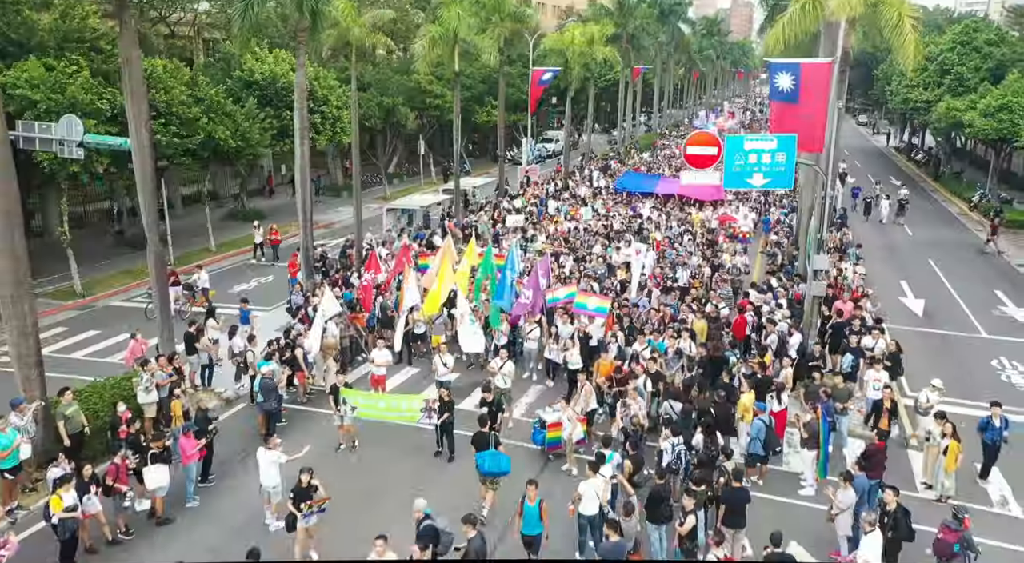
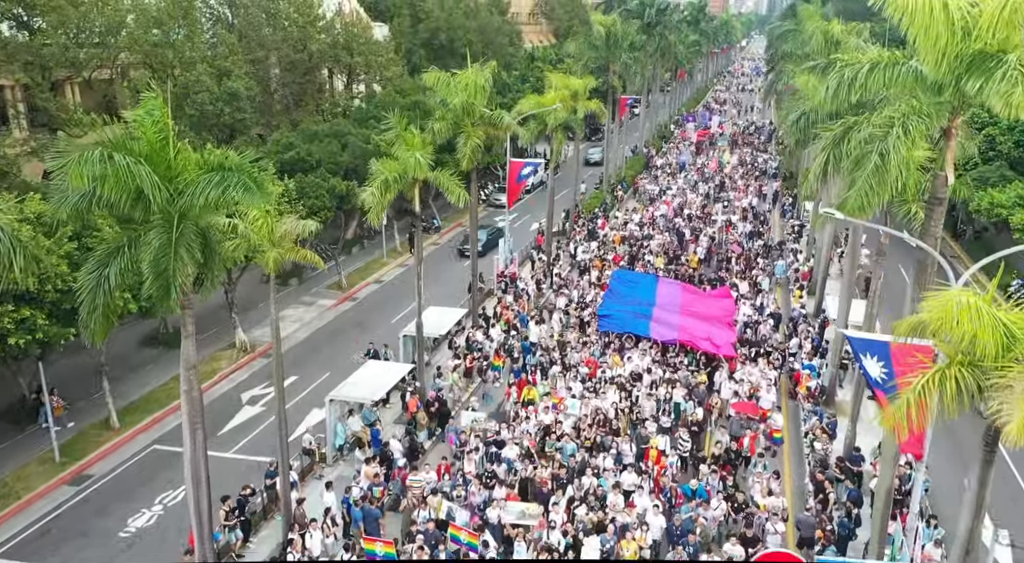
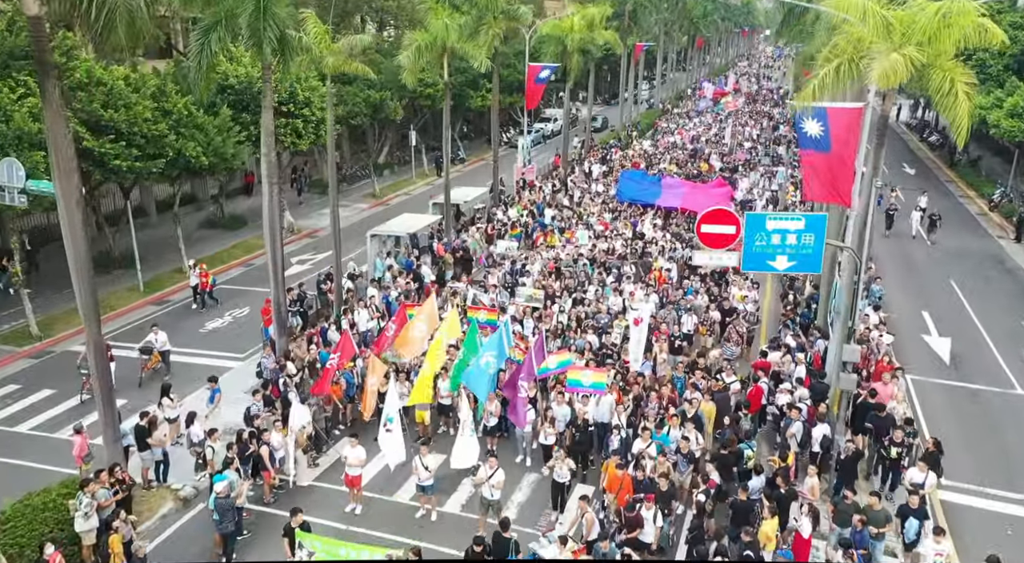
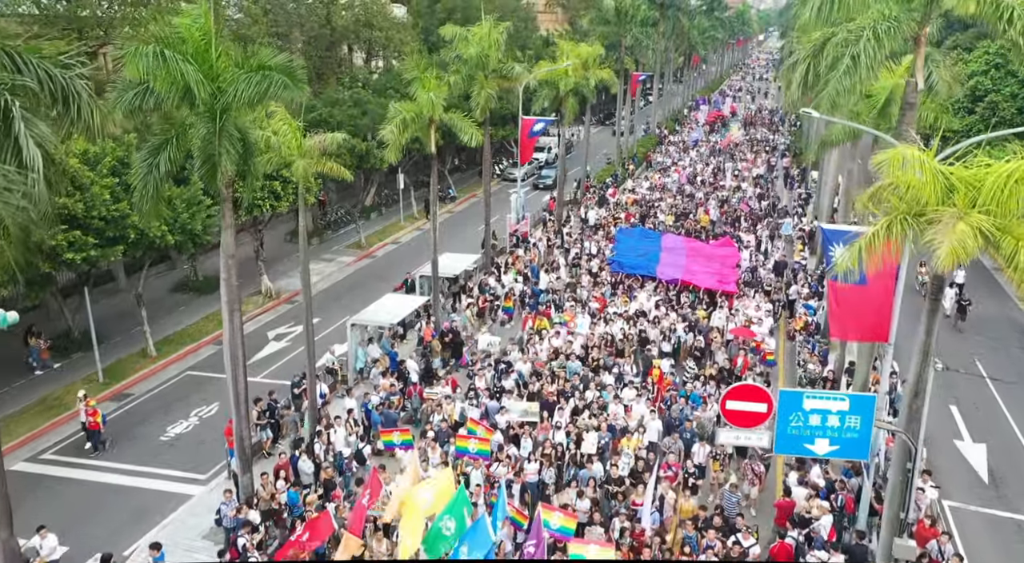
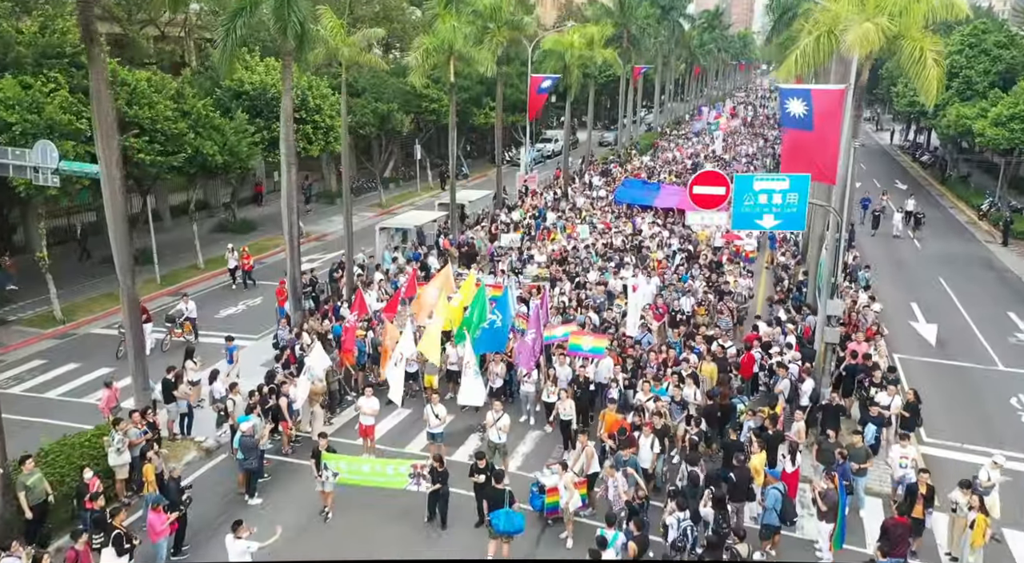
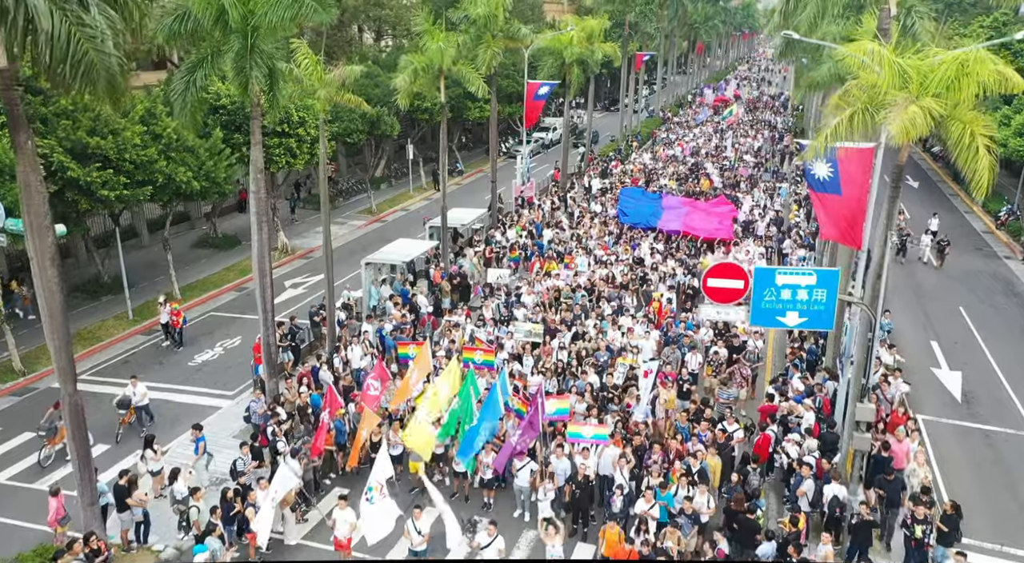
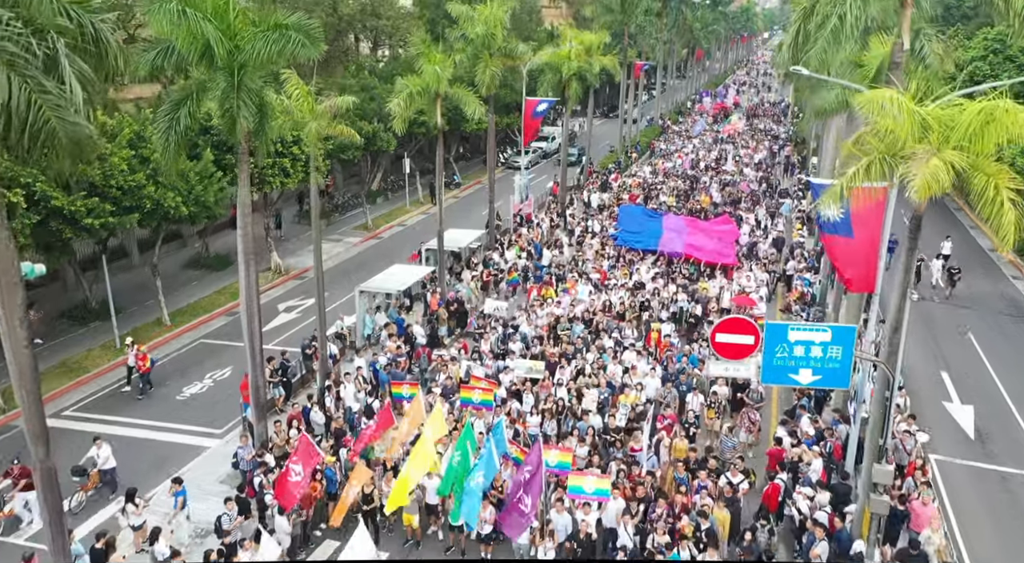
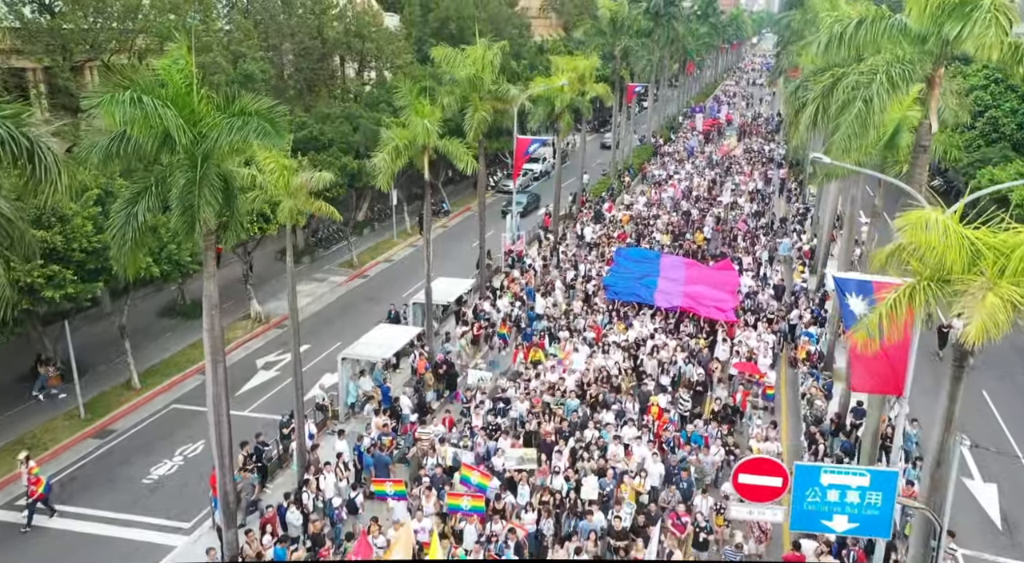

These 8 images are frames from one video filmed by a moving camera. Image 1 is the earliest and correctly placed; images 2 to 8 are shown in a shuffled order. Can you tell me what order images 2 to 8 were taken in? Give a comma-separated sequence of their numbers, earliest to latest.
5, 3, 6, 7, 4, 8, 2
